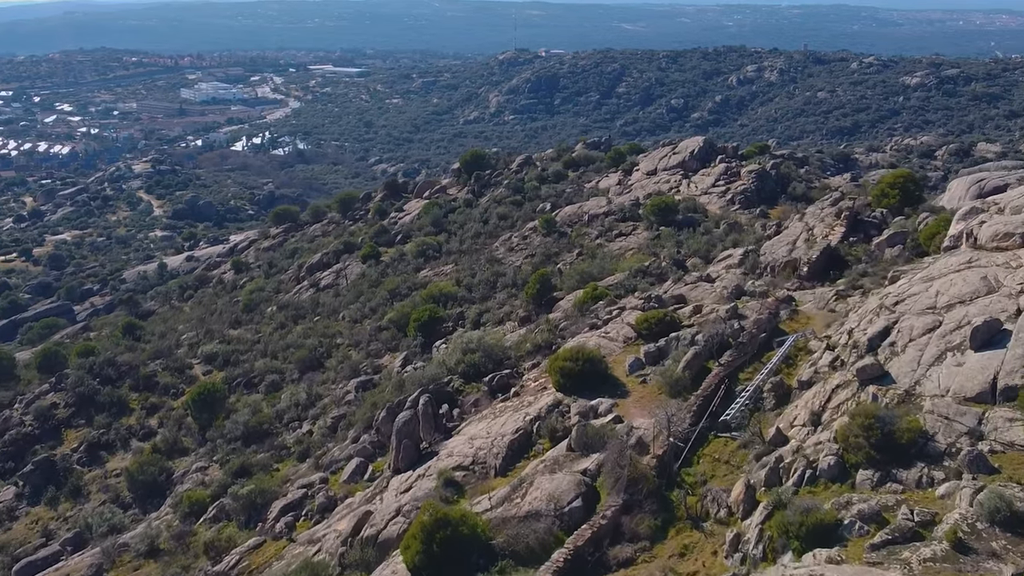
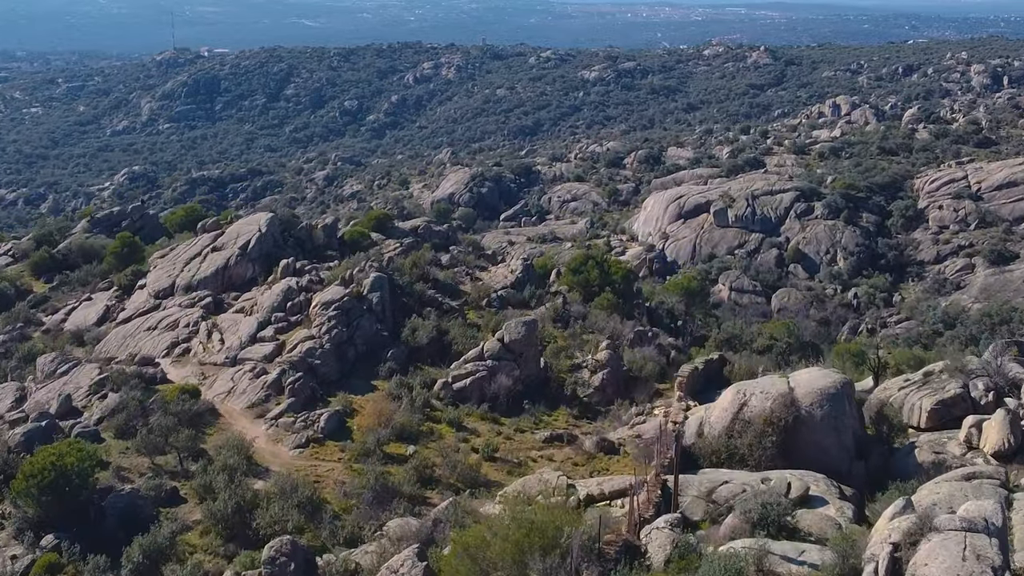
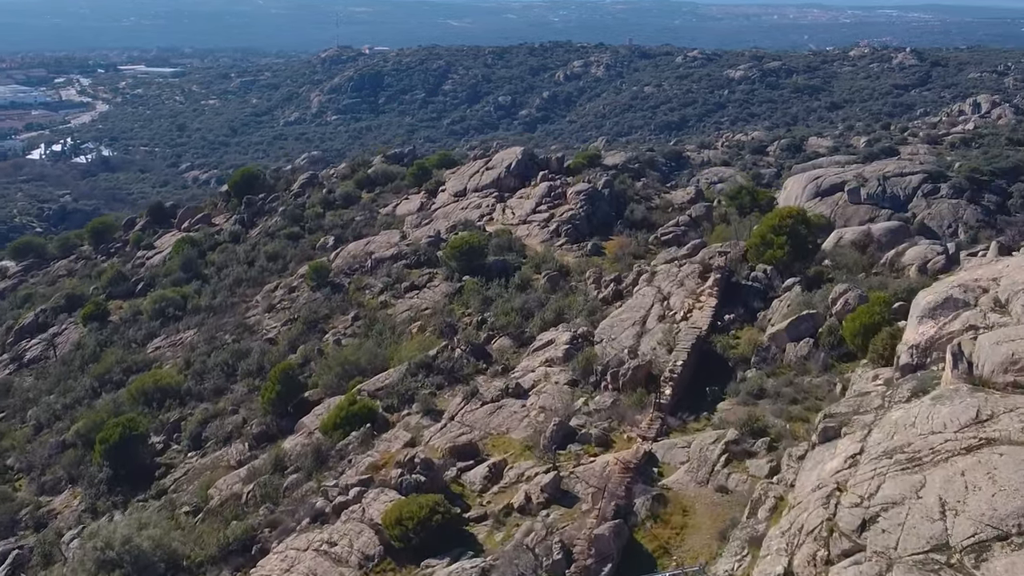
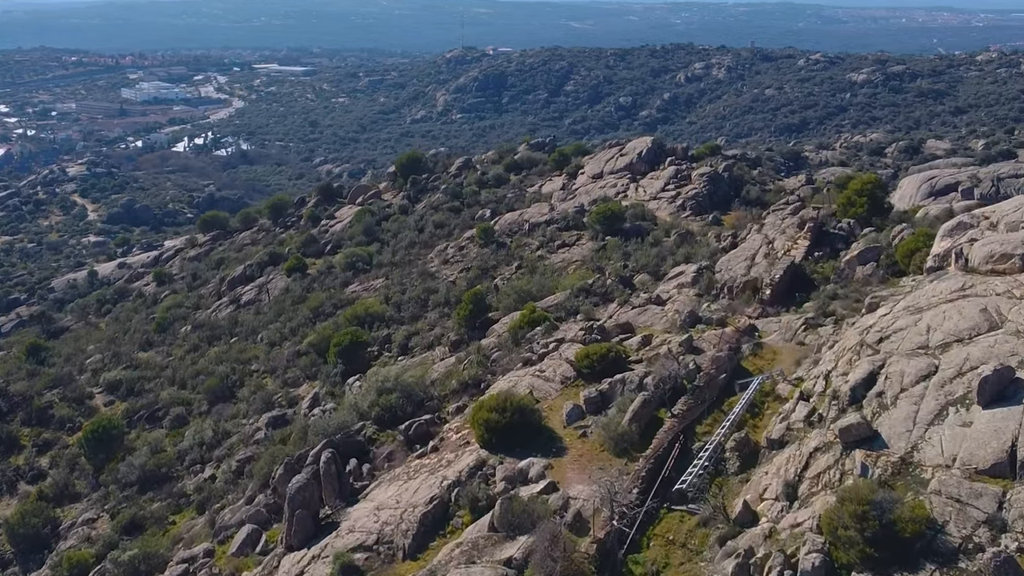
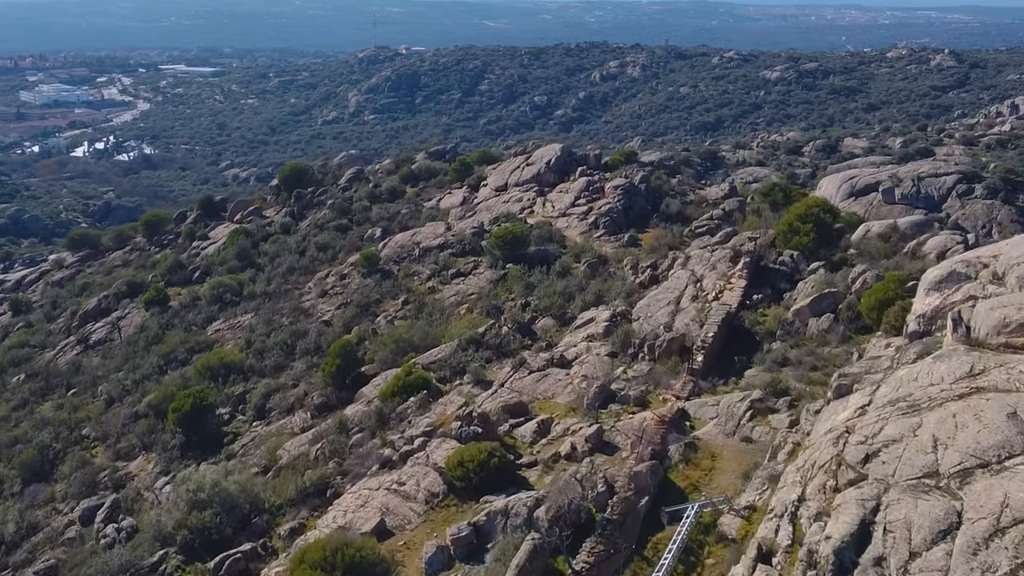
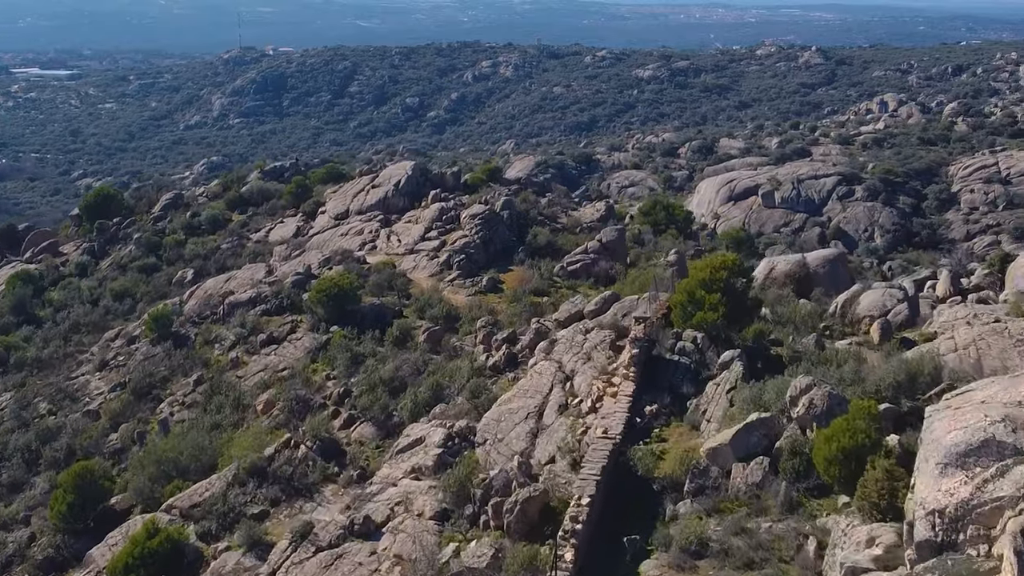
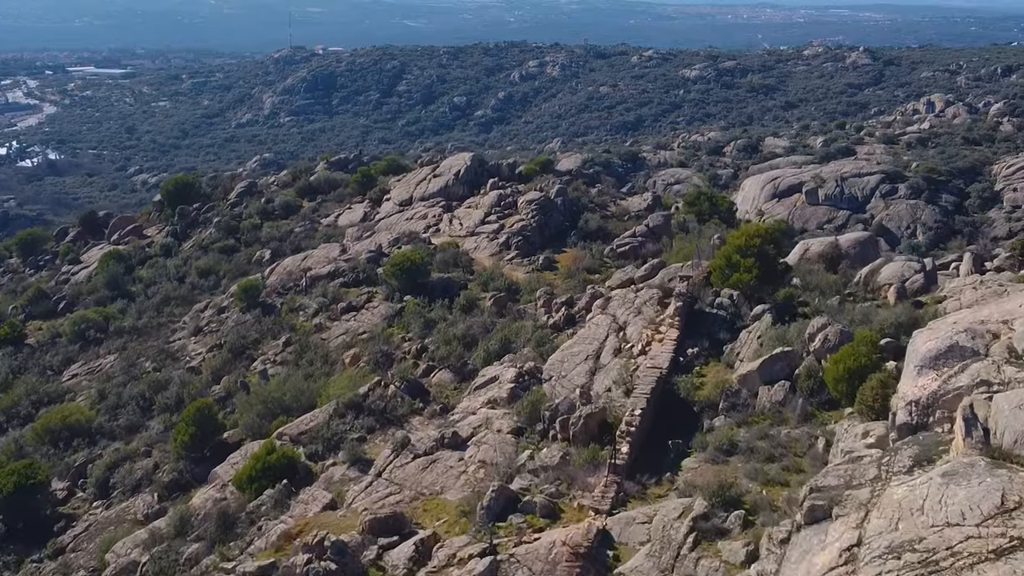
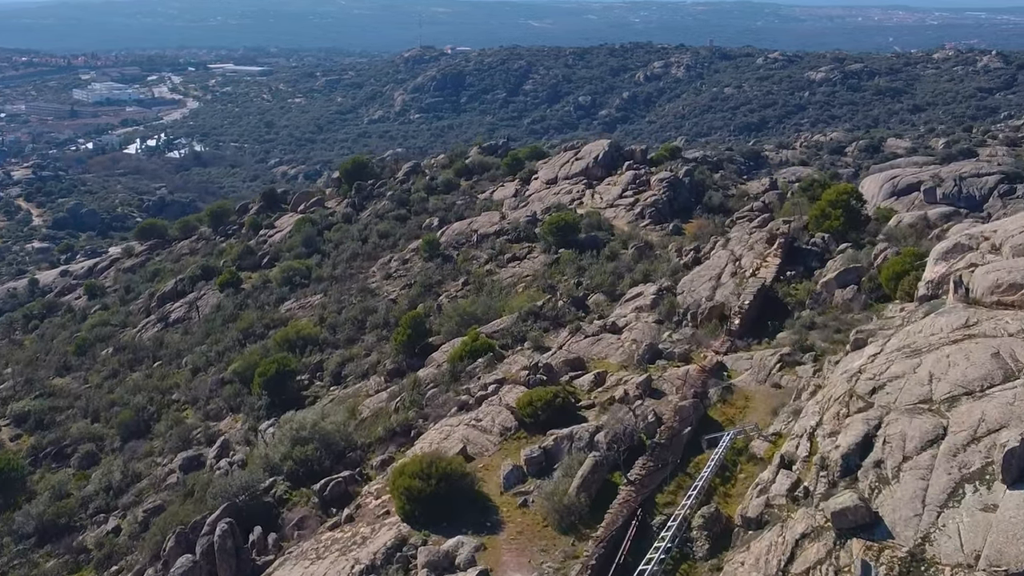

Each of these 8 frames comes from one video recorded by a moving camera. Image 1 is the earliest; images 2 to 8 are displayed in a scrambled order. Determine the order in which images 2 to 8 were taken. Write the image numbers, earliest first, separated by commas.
4, 8, 5, 3, 7, 6, 2
